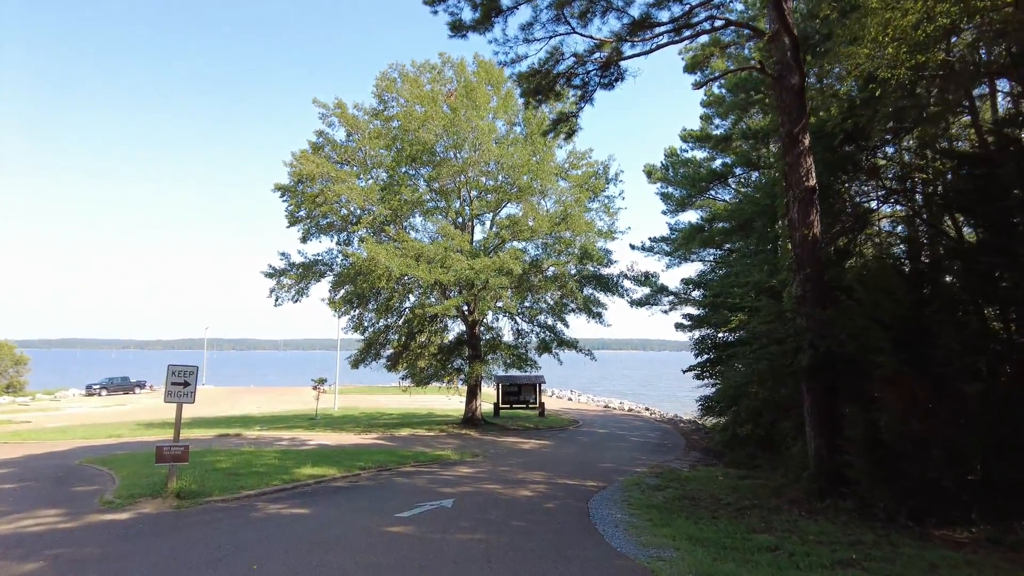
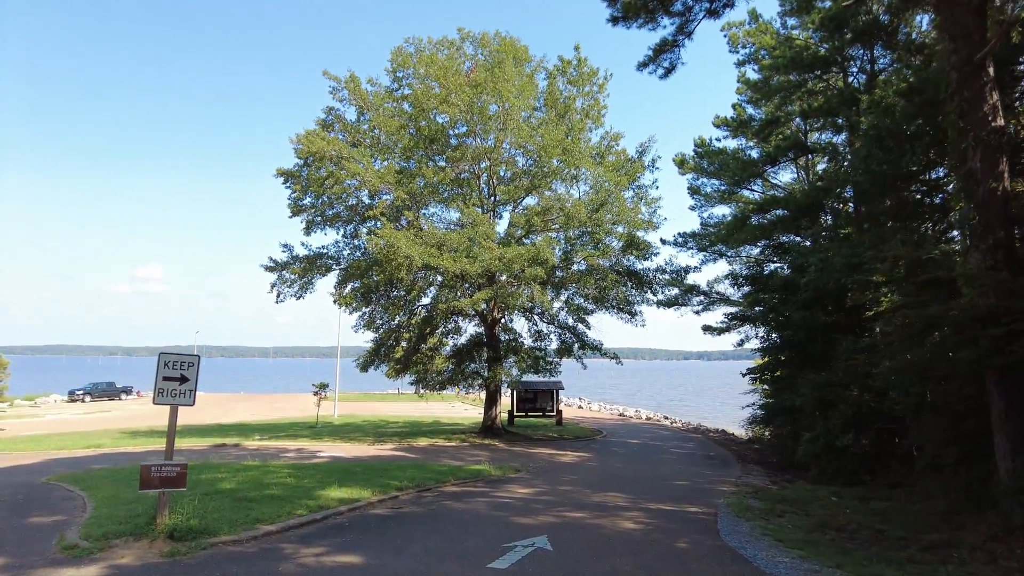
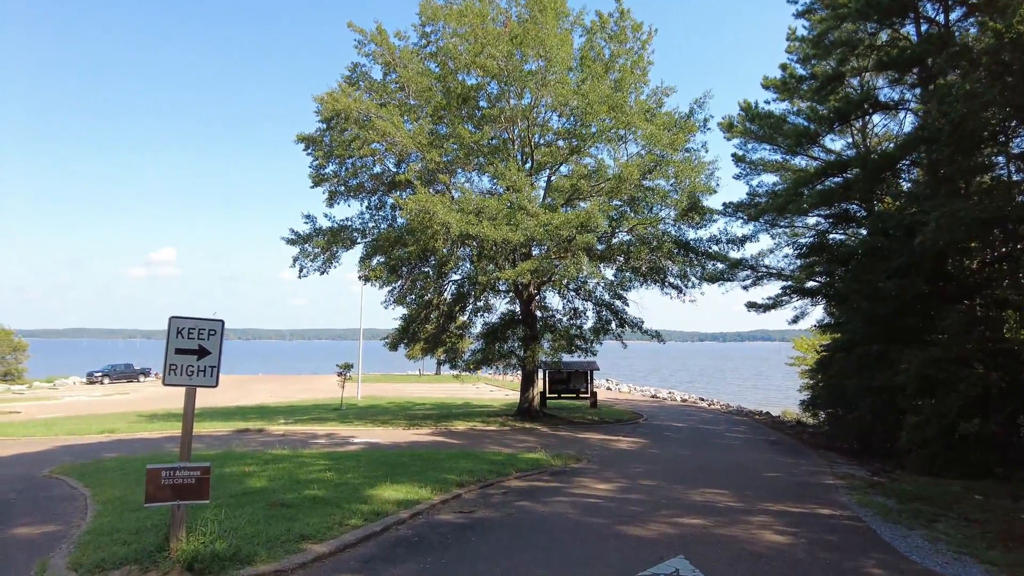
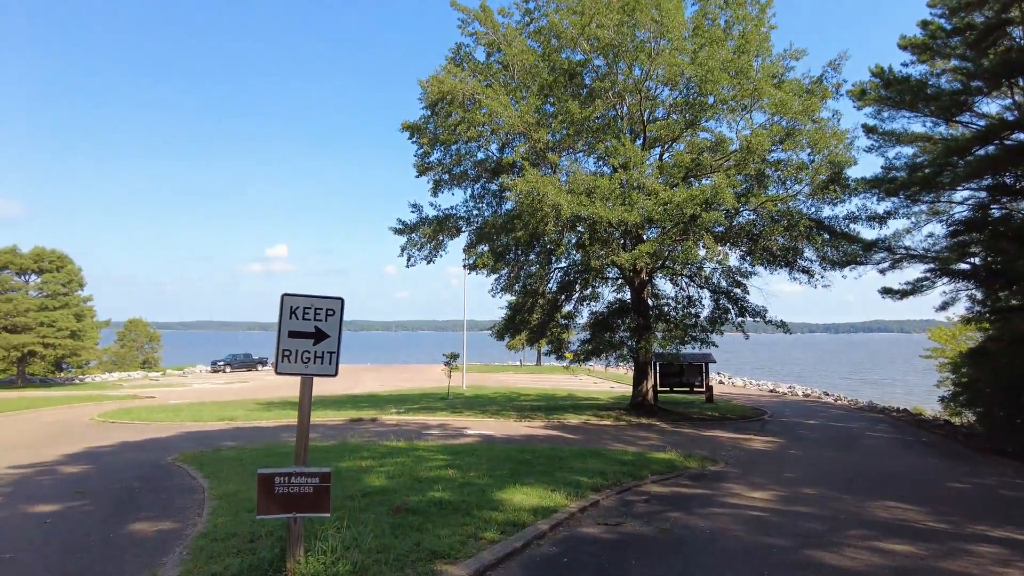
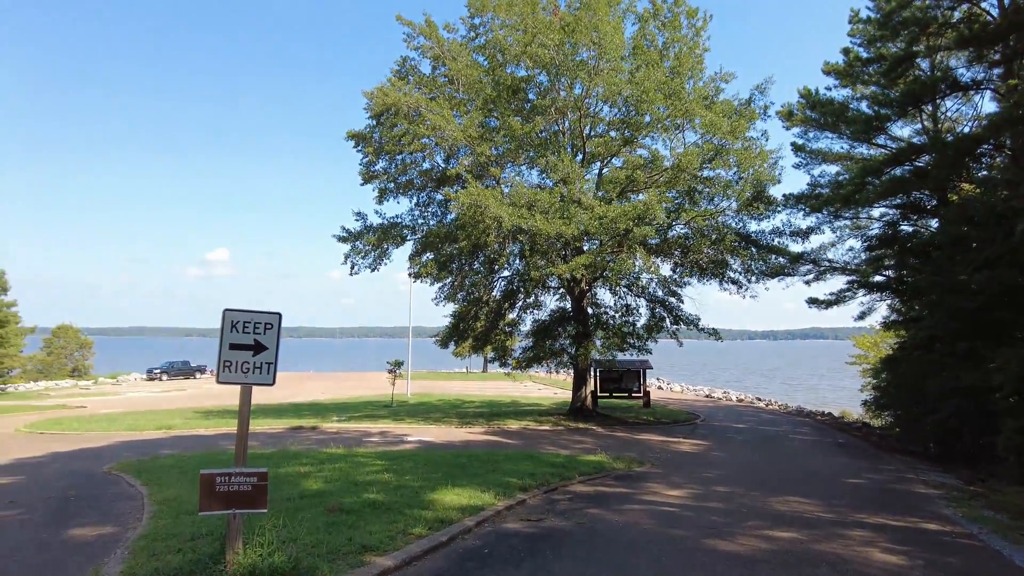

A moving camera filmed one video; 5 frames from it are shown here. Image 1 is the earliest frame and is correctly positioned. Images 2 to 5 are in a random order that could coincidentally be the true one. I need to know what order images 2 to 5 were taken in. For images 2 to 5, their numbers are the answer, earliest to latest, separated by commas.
2, 3, 5, 4
